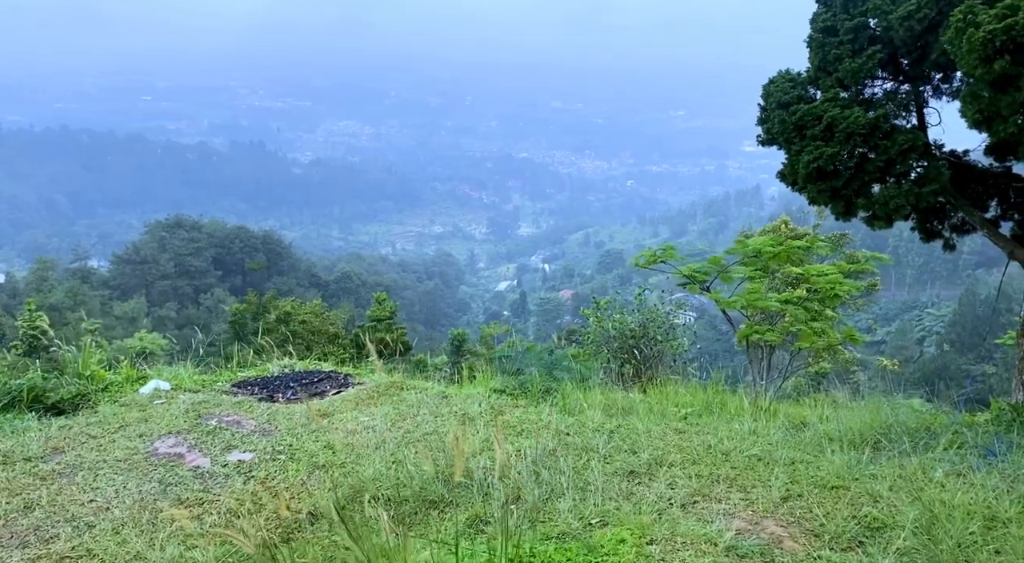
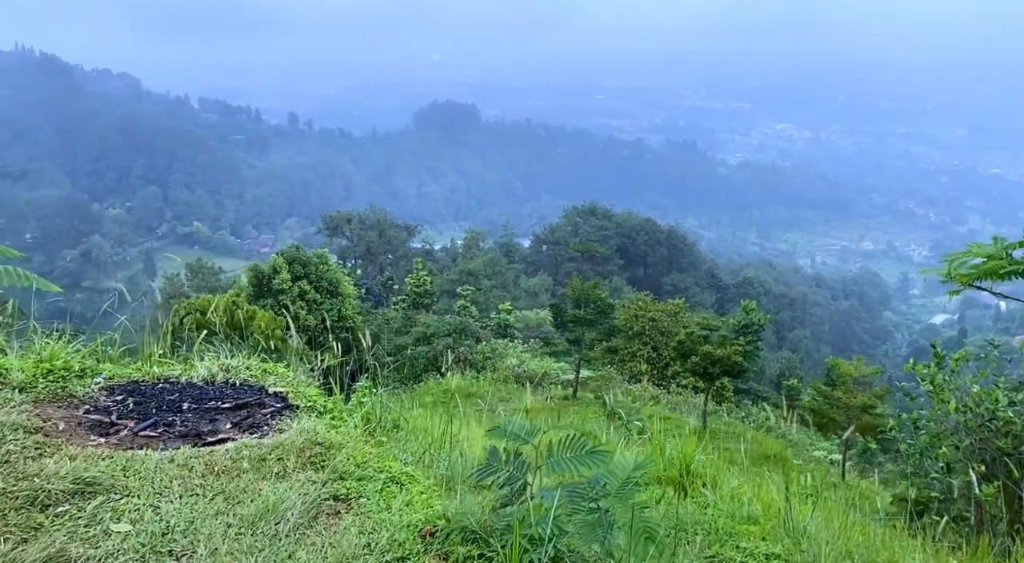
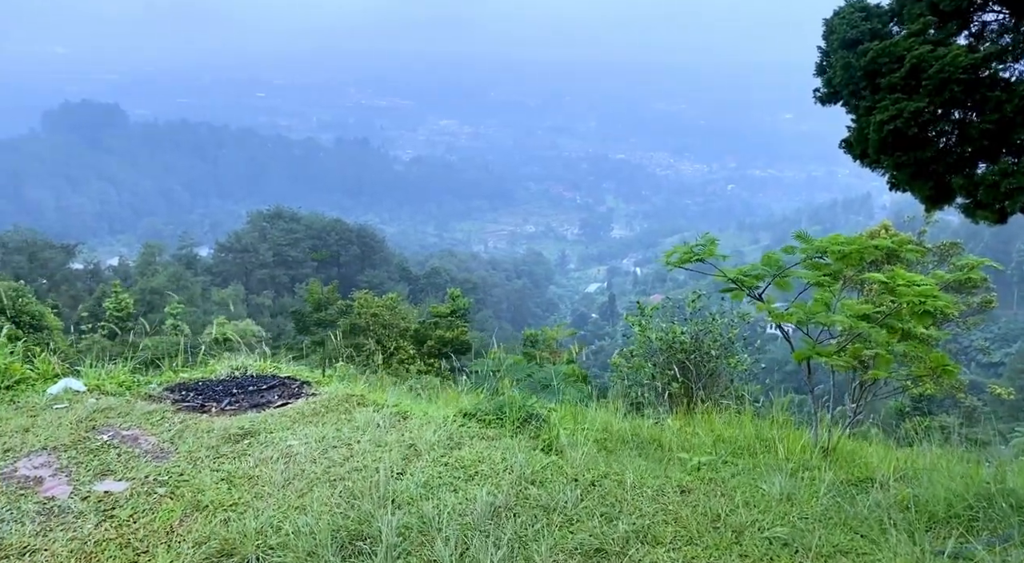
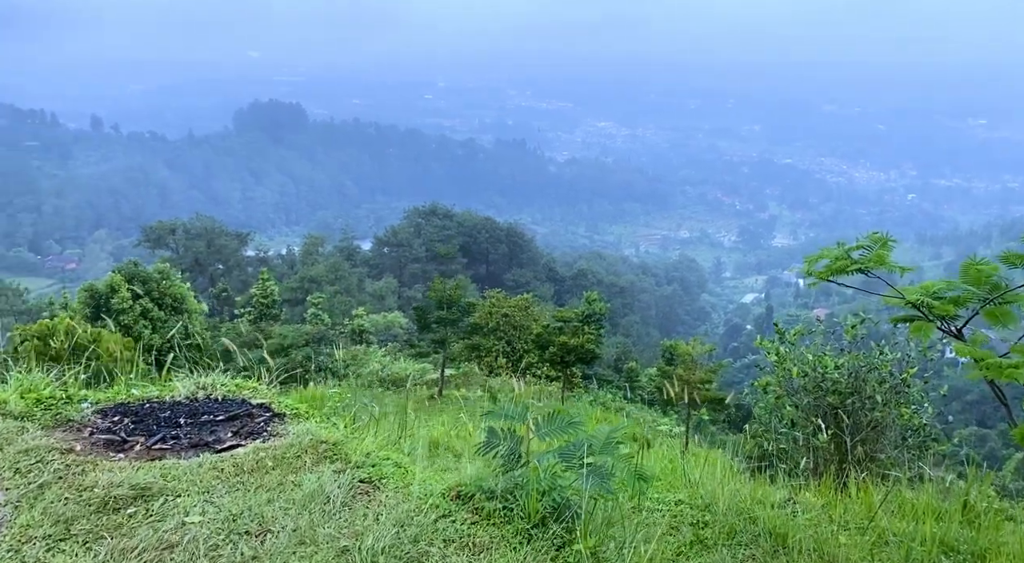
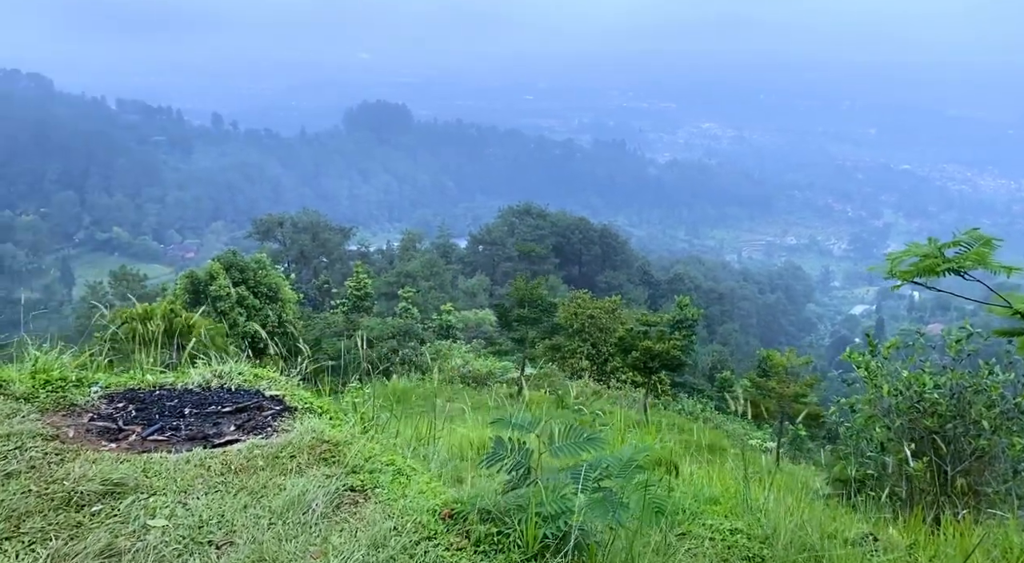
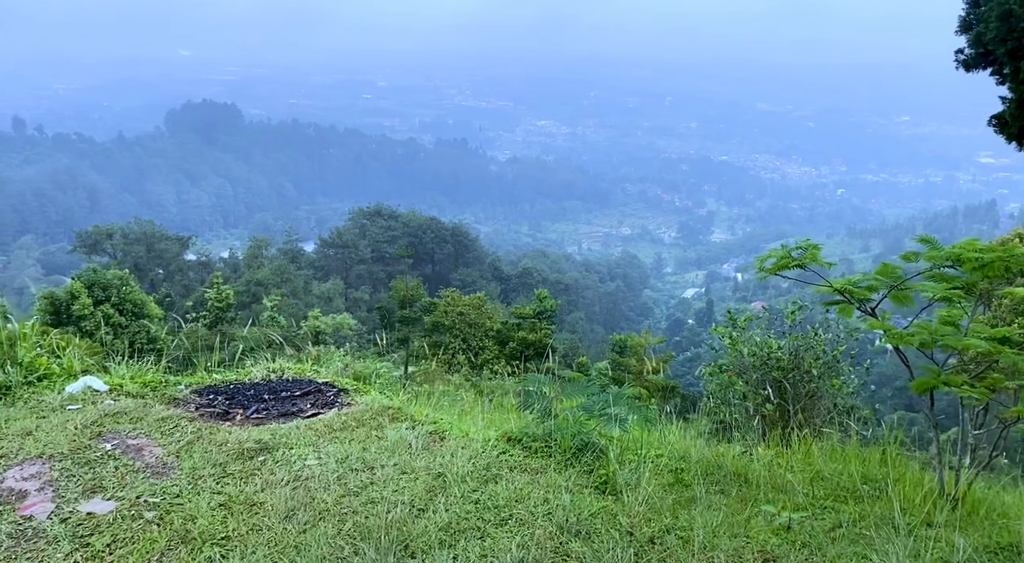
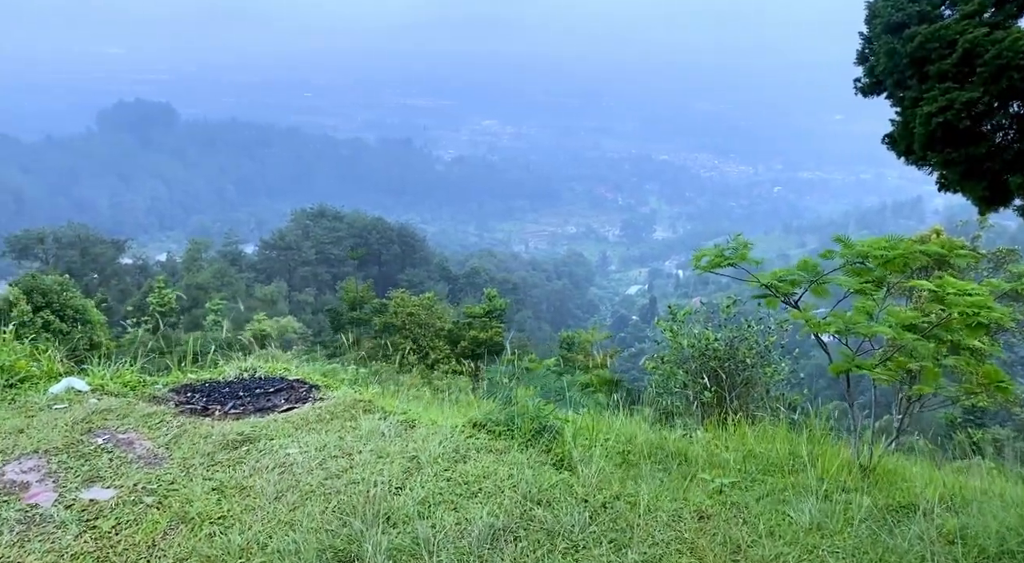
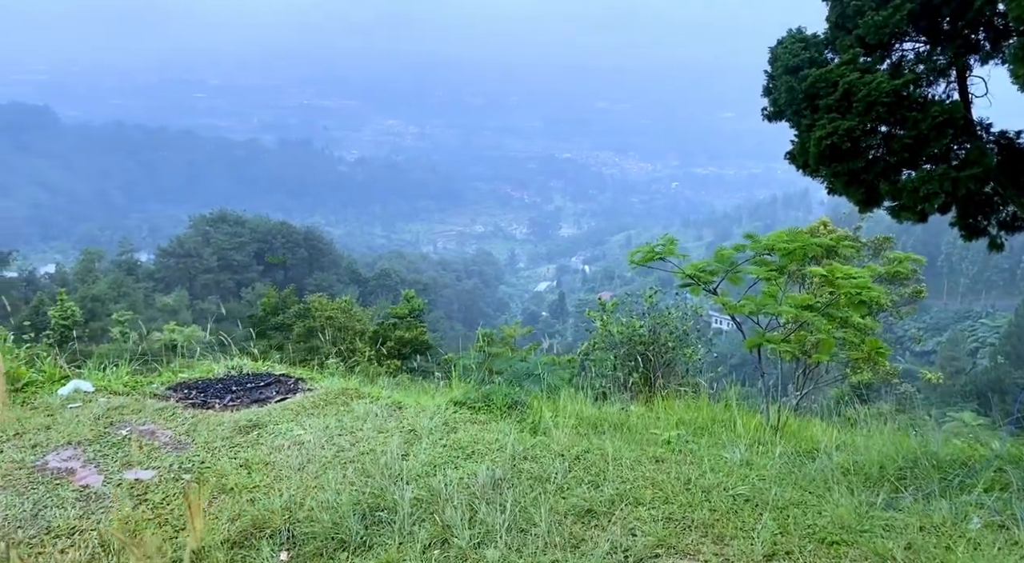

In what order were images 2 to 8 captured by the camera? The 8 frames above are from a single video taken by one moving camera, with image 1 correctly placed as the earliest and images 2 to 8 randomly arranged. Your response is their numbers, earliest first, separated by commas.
8, 3, 7, 6, 4, 5, 2
